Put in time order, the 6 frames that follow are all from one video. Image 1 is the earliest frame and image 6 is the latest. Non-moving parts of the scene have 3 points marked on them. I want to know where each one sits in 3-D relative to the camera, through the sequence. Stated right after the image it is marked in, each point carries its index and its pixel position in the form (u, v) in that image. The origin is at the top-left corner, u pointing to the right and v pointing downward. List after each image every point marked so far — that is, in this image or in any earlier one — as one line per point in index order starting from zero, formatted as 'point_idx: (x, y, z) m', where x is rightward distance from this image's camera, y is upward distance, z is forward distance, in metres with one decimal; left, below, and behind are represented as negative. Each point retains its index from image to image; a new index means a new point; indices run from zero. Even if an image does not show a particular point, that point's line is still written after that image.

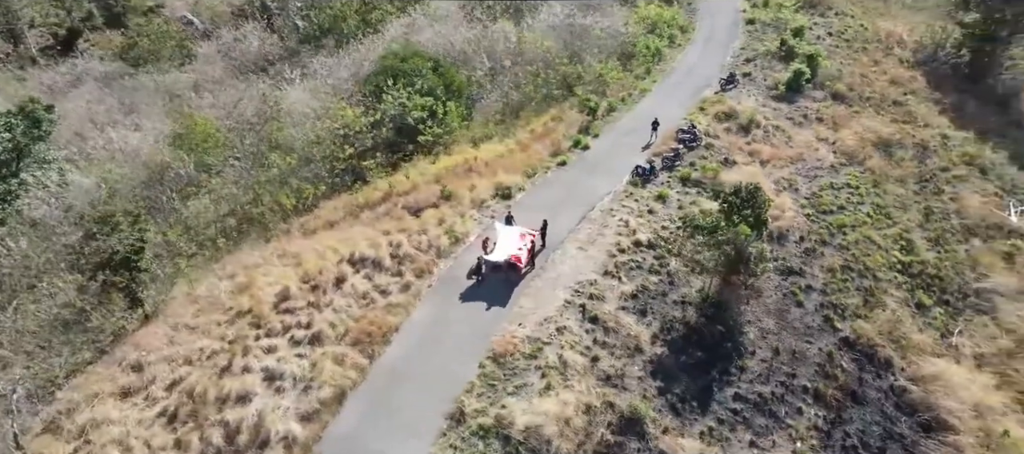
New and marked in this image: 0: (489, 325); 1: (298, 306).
0: (-0.4, -2.2, +13.2) m
1: (-4.7, -1.8, +13.7) m
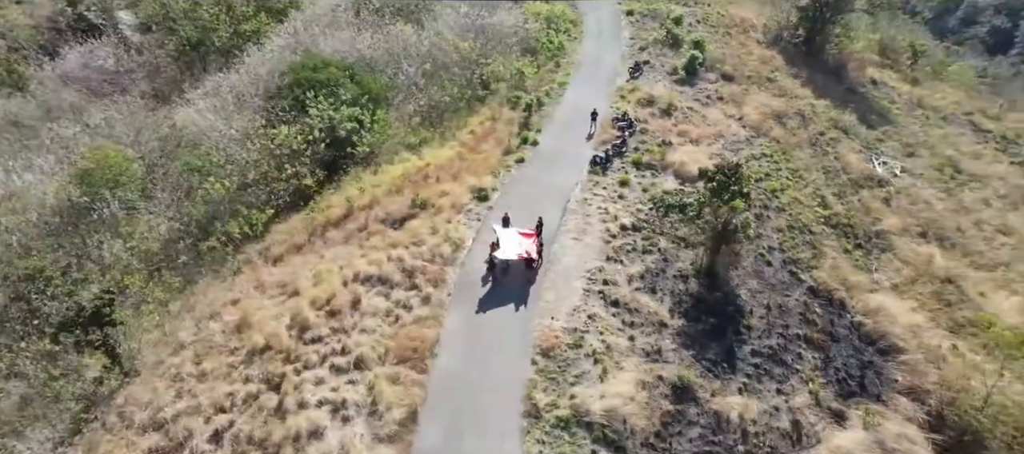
0: (+0.3, -2.2, +13.5) m
1: (-3.9, -2.3, +13.0) m
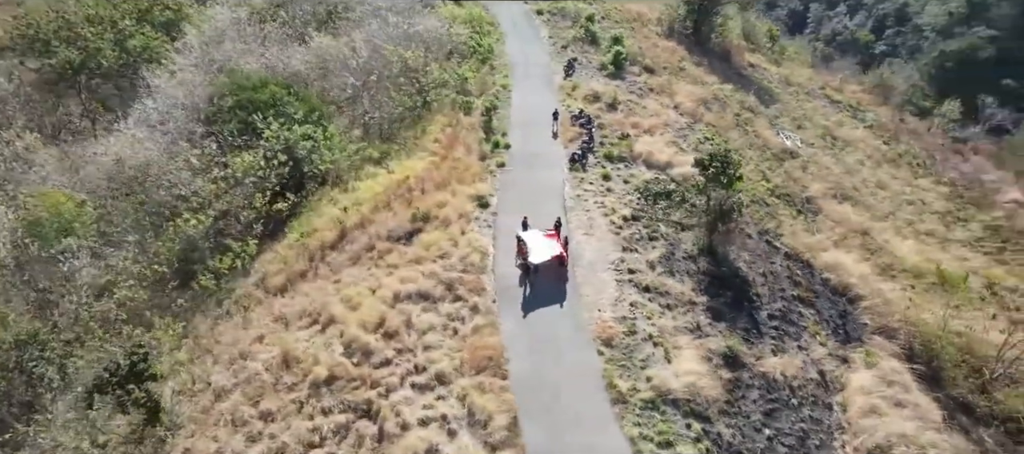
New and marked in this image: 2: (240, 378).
0: (+1.5, -2.2, +14.1) m
1: (-2.5, -2.7, +12.9) m
2: (-6.1, -3.4, +13.5) m
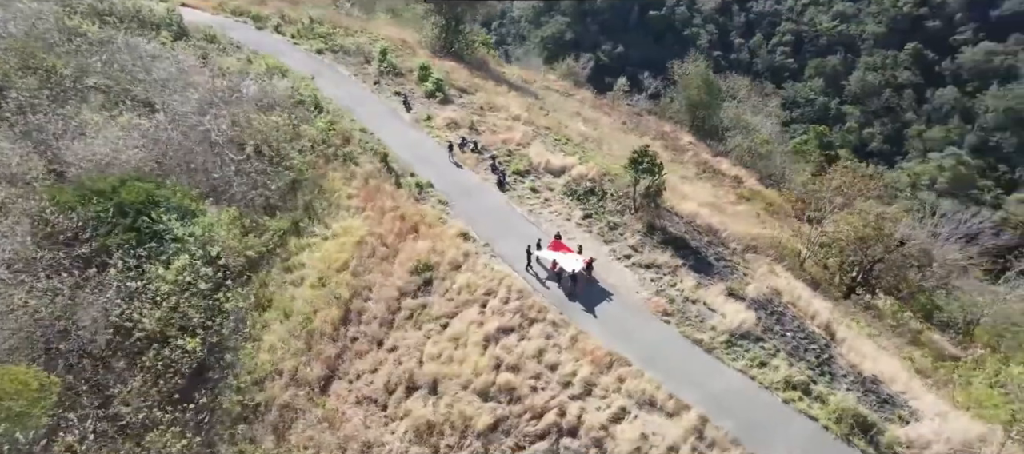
0: (+3.3, -2.2, +17.2) m
1: (+0.5, -3.7, +14.3) m
2: (-2.7, -5.3, +13.3) m
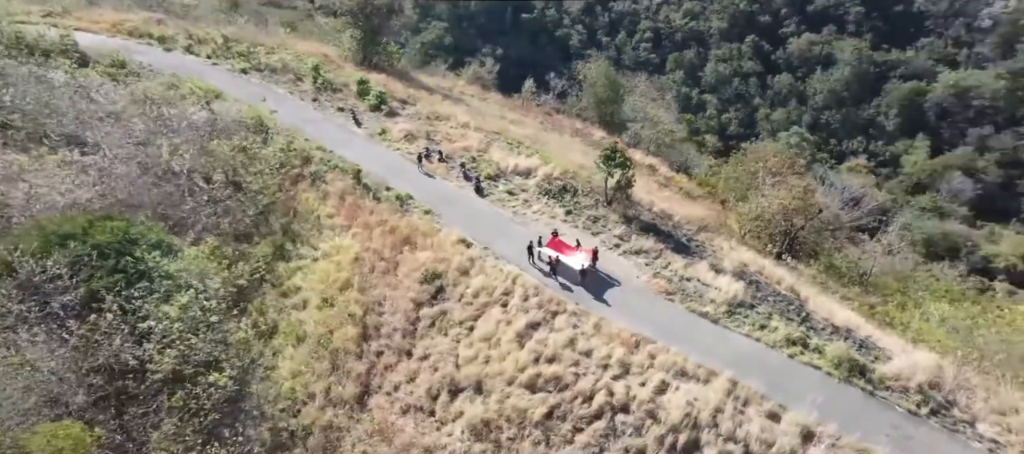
0: (+3.7, -1.9, +18.7) m
1: (+1.6, -3.6, +15.3) m
2: (-1.2, -5.5, +13.9) m
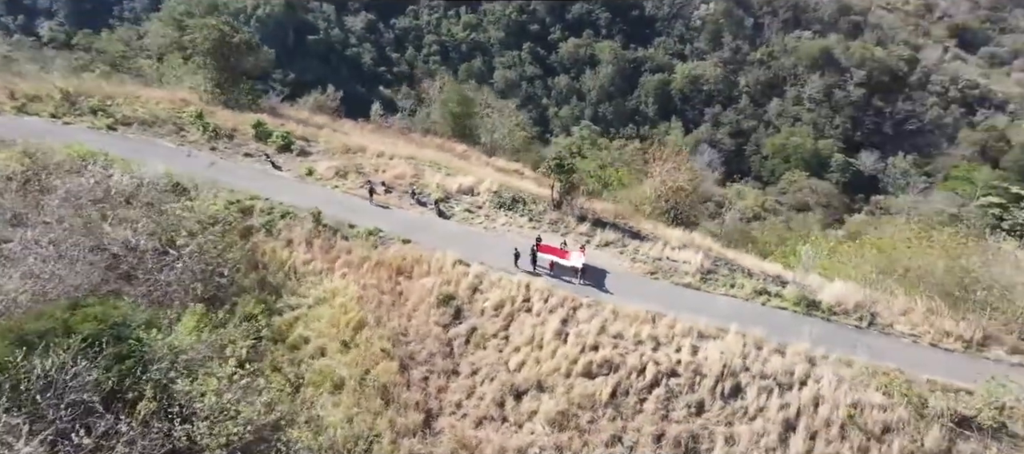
0: (+4.0, -1.7, +21.4) m
1: (+3.1, -3.6, +17.6) m
2: (+1.1, -5.9, +15.5) m
